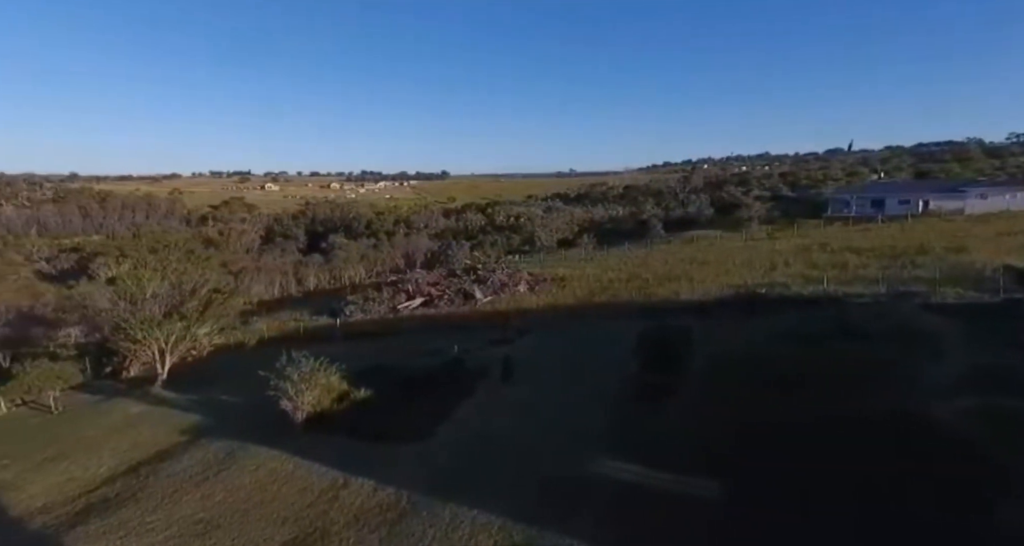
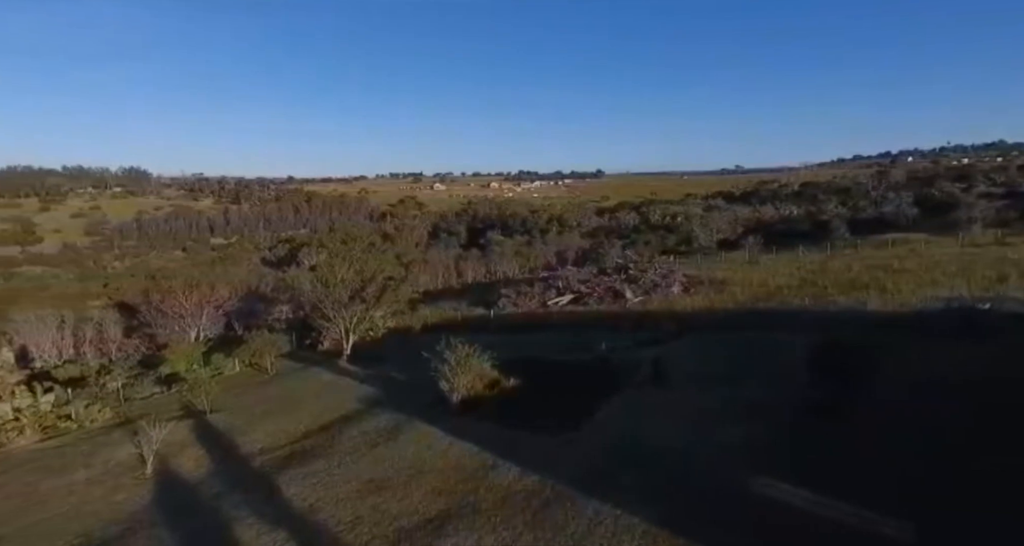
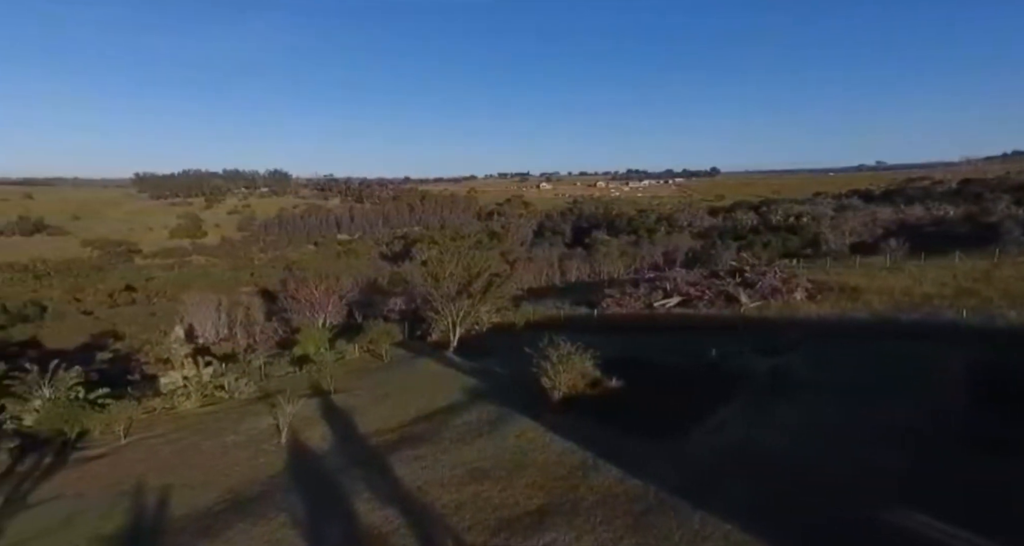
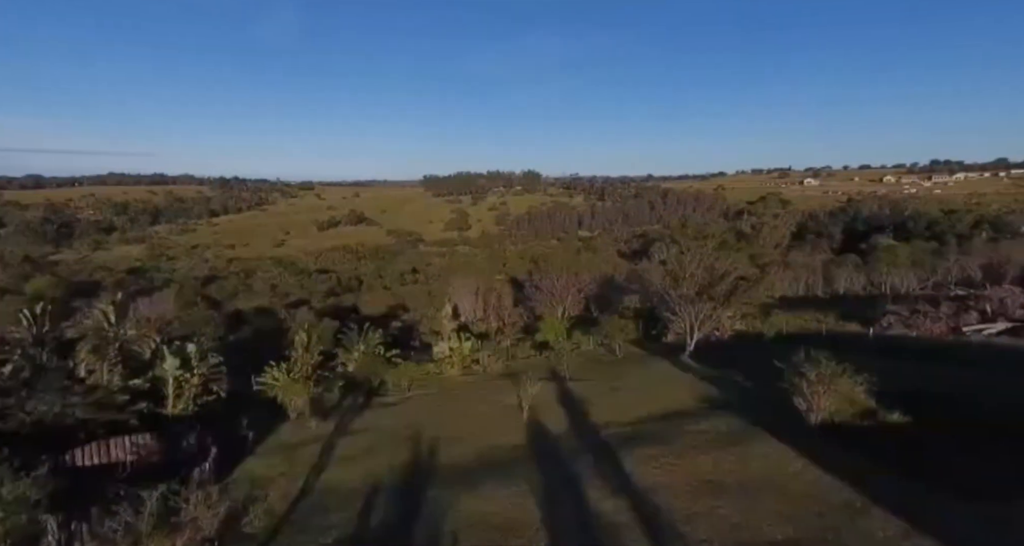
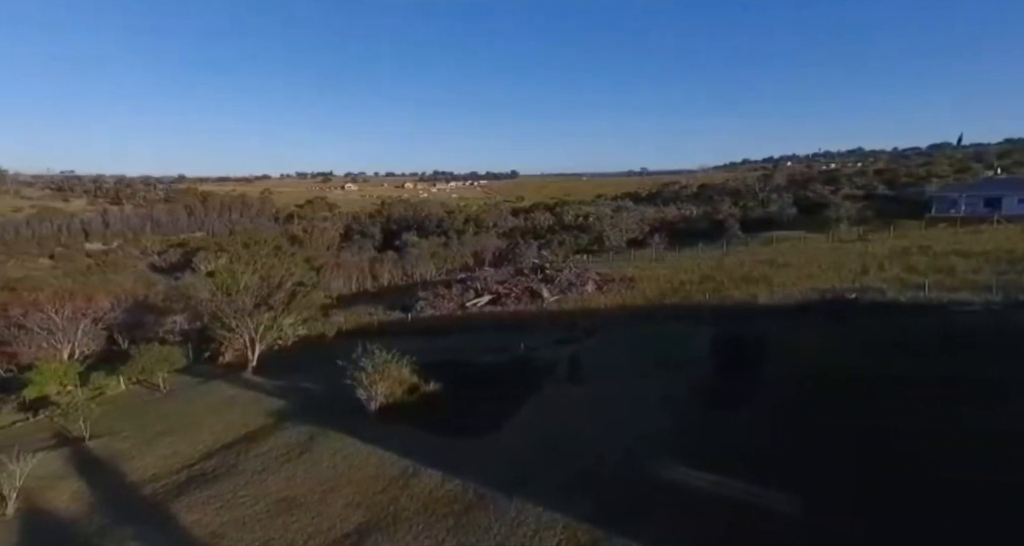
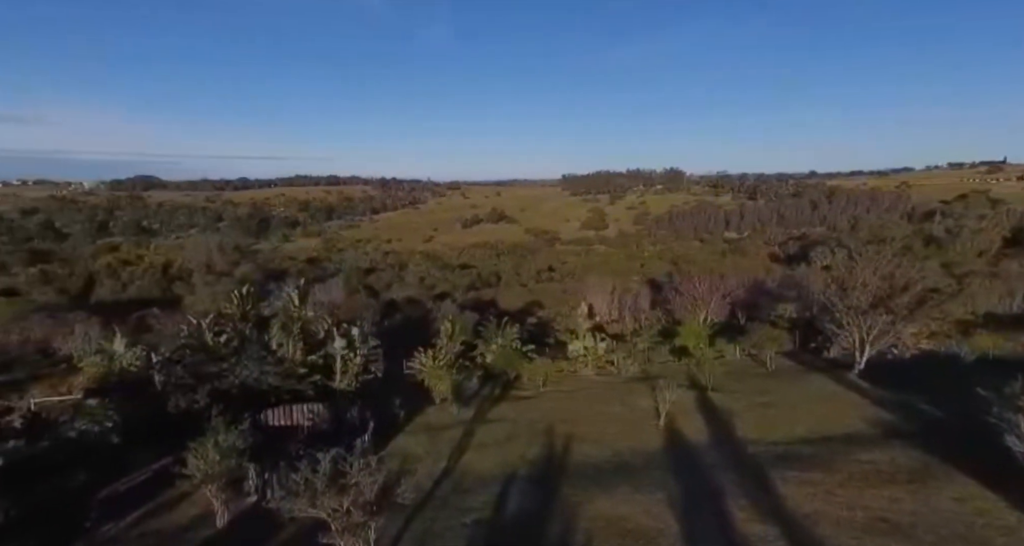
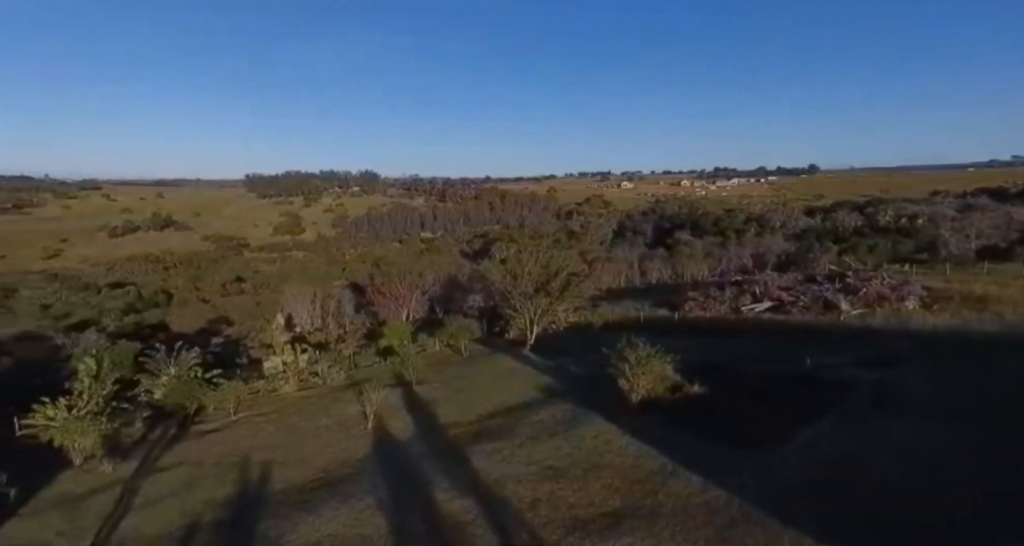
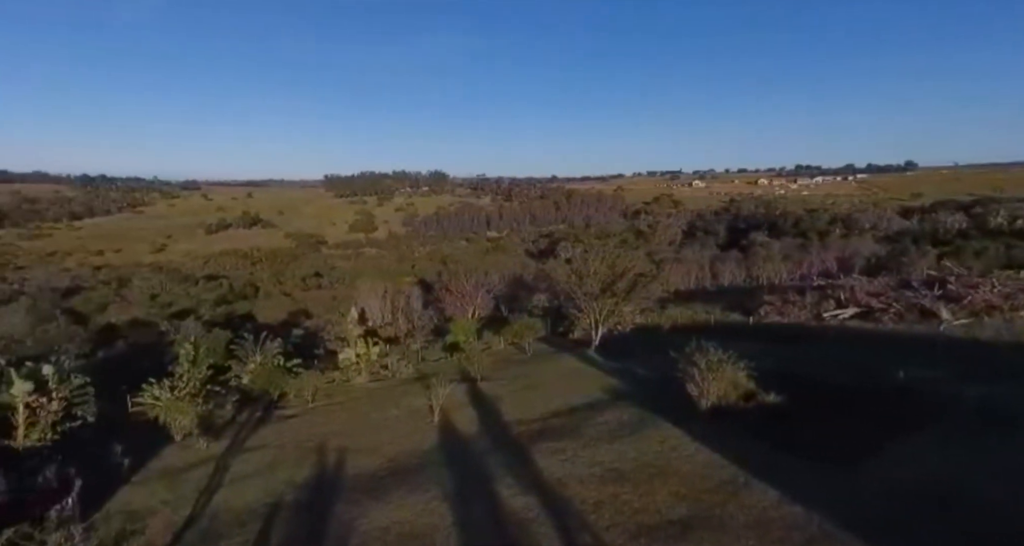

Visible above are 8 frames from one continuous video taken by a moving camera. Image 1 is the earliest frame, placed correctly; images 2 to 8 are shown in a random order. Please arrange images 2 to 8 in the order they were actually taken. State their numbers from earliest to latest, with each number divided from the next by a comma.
5, 2, 3, 7, 8, 4, 6
